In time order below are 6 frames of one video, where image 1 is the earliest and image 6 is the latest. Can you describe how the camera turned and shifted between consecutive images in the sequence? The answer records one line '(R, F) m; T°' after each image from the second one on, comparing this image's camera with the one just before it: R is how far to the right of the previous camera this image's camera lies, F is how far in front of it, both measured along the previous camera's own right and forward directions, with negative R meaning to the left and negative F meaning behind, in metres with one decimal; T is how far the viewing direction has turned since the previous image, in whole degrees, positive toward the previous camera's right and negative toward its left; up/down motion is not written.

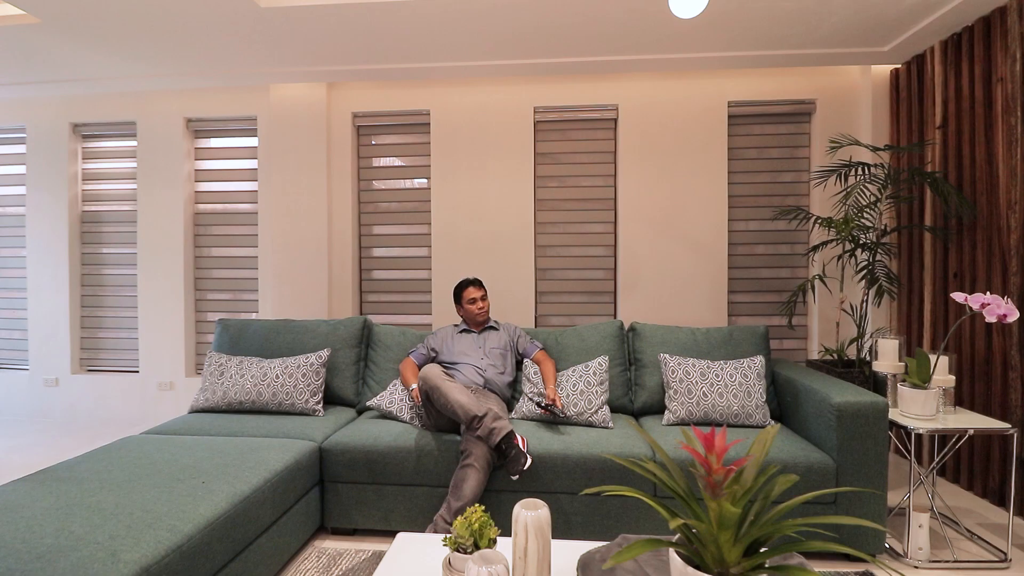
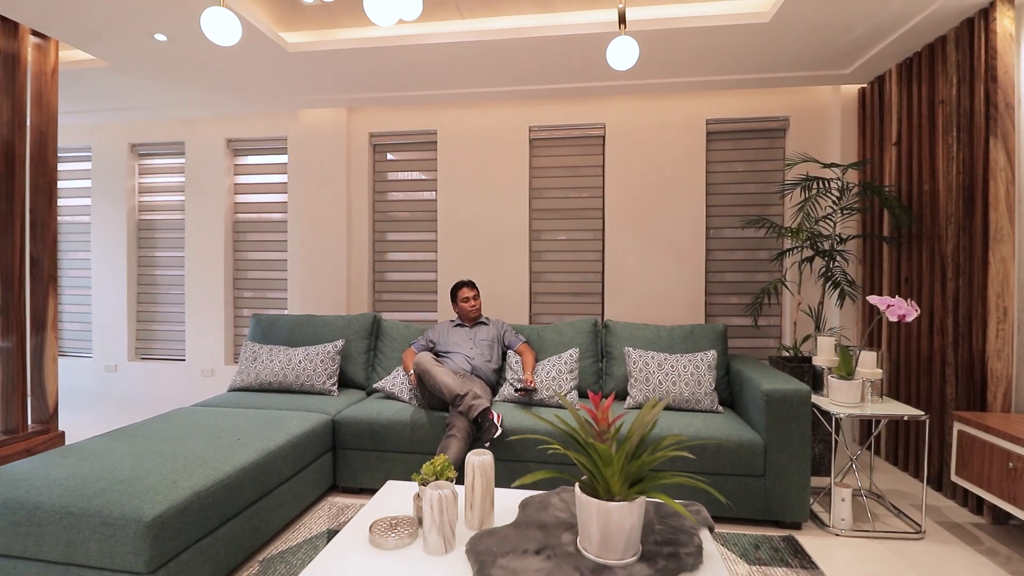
(+0.2, -0.4) m; -3°
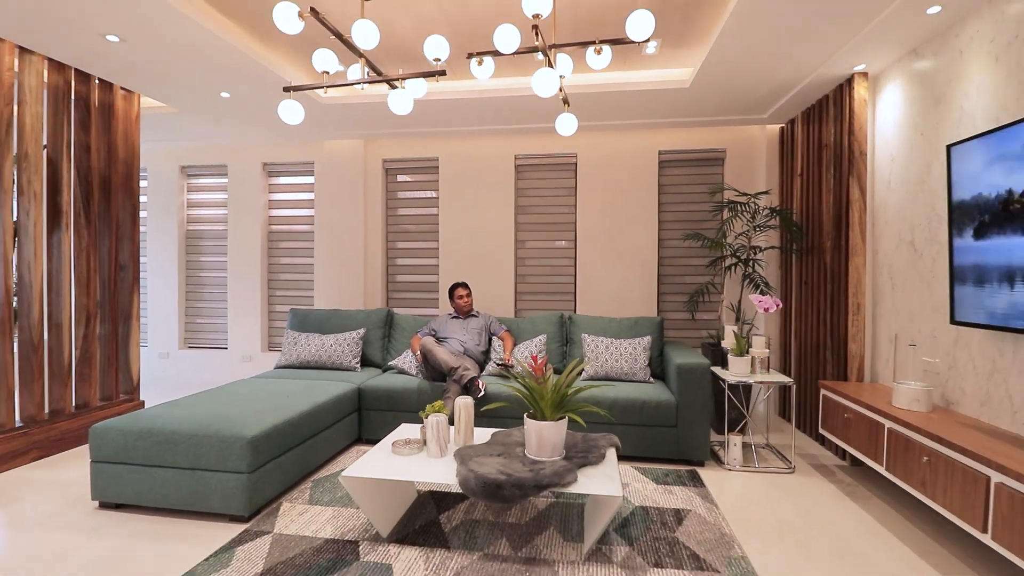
(+0.1, -0.8) m; 0°
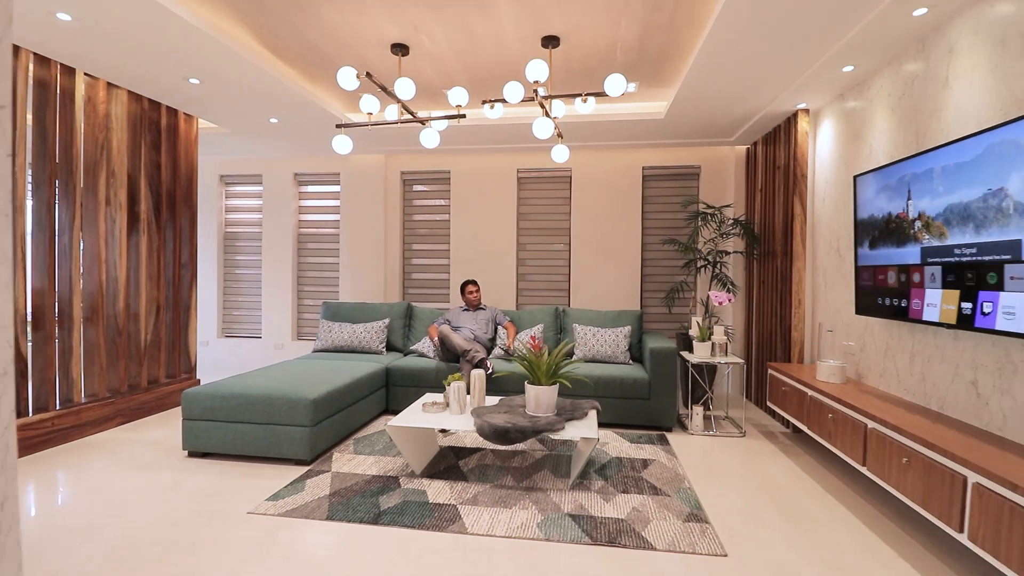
(0.0, -0.7) m; 0°
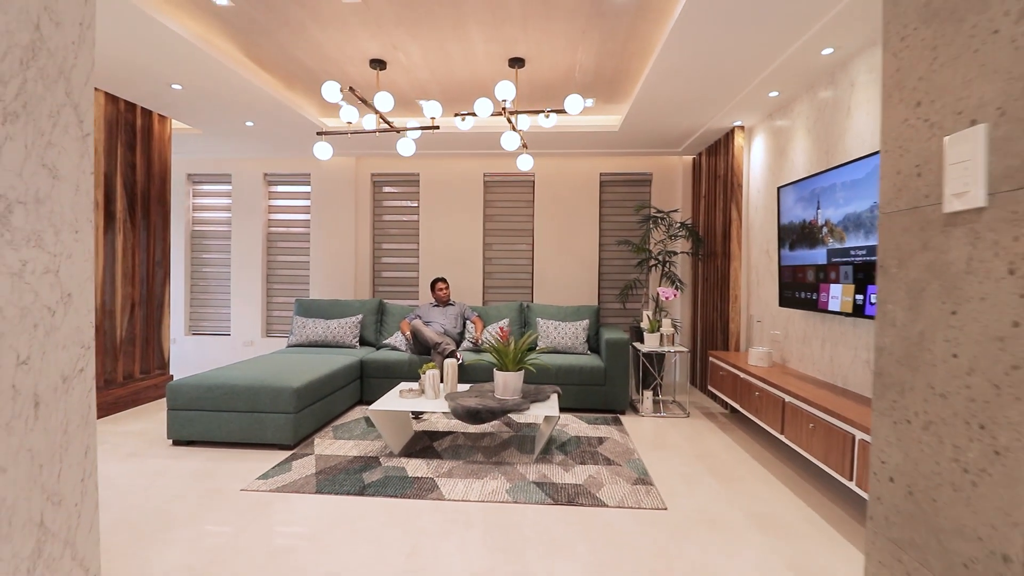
(-0.1, -0.3) m; +4°
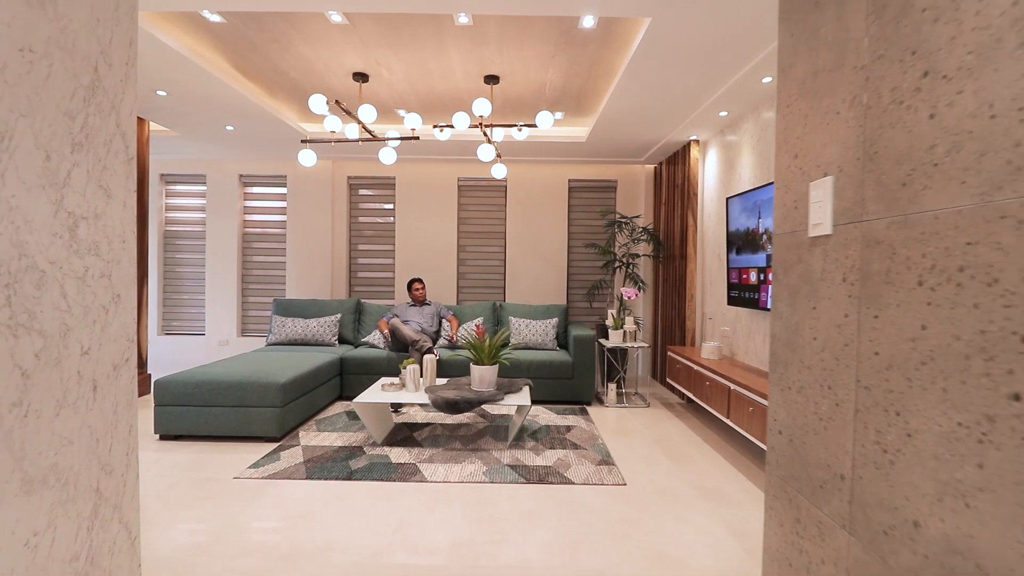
(0.0, -0.3) m; +3°
